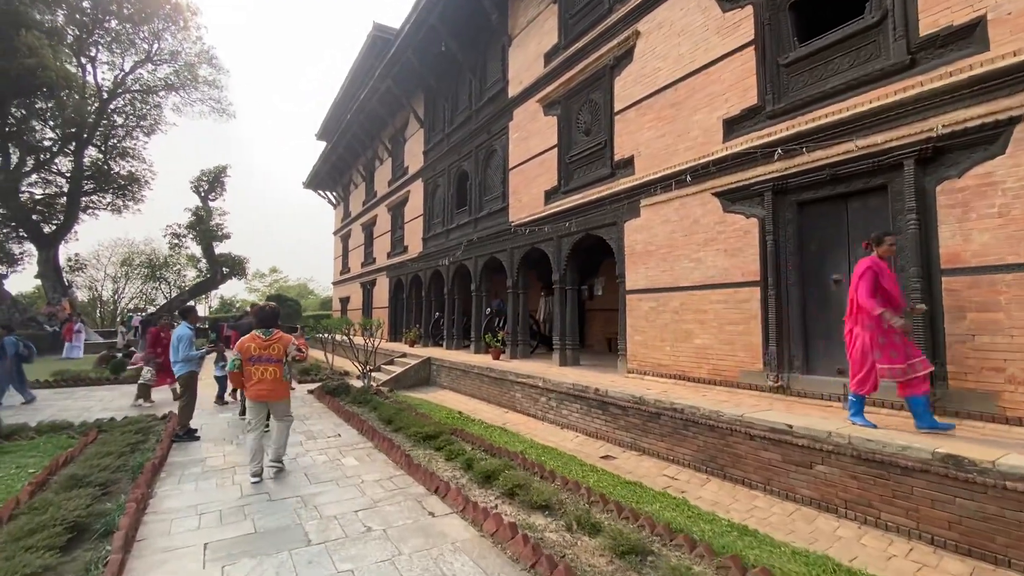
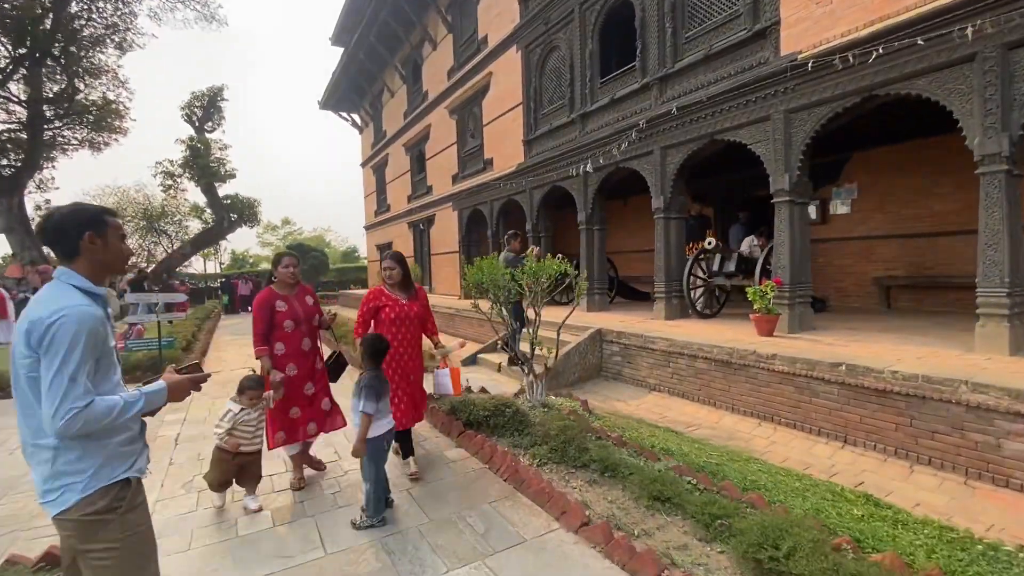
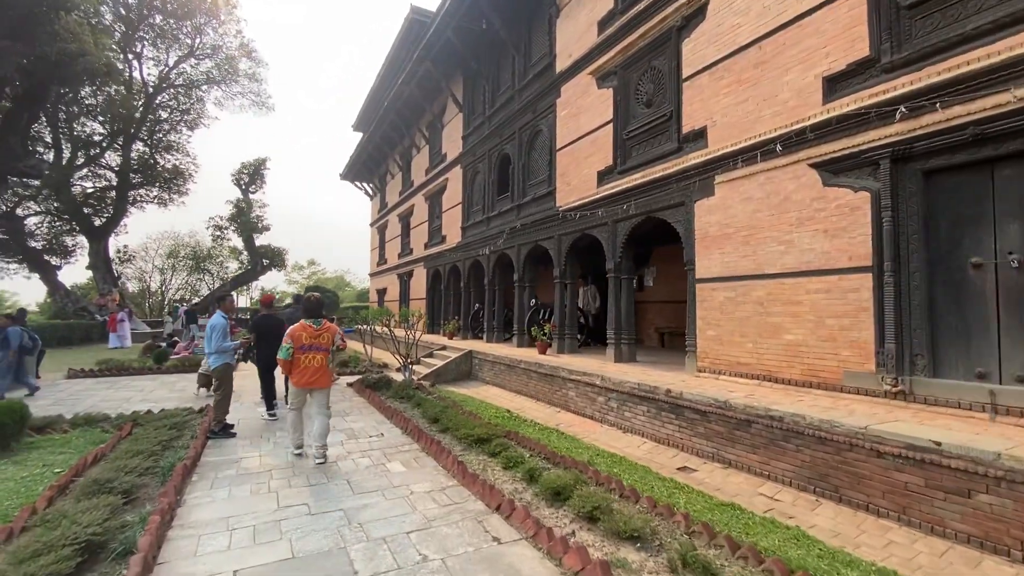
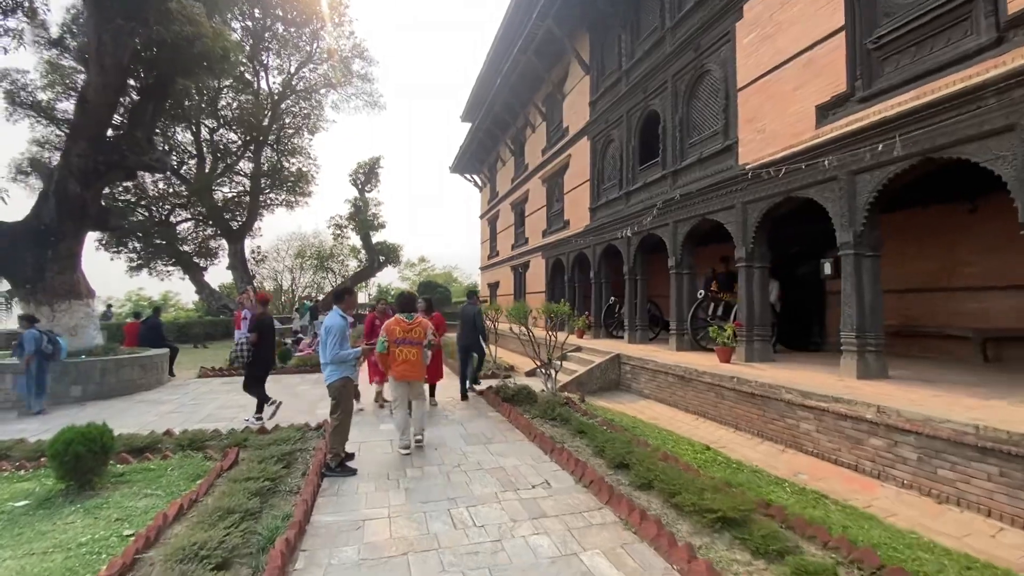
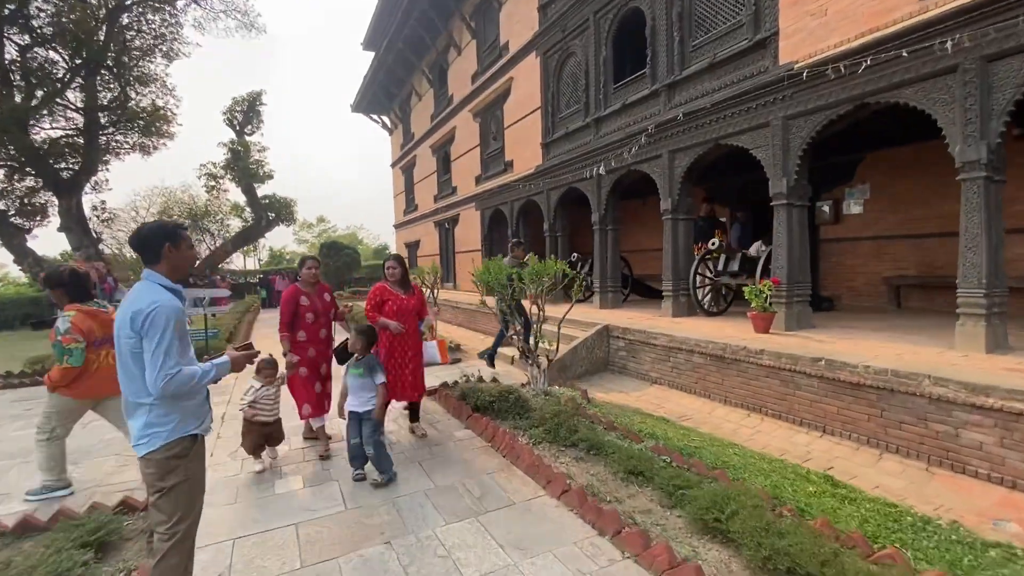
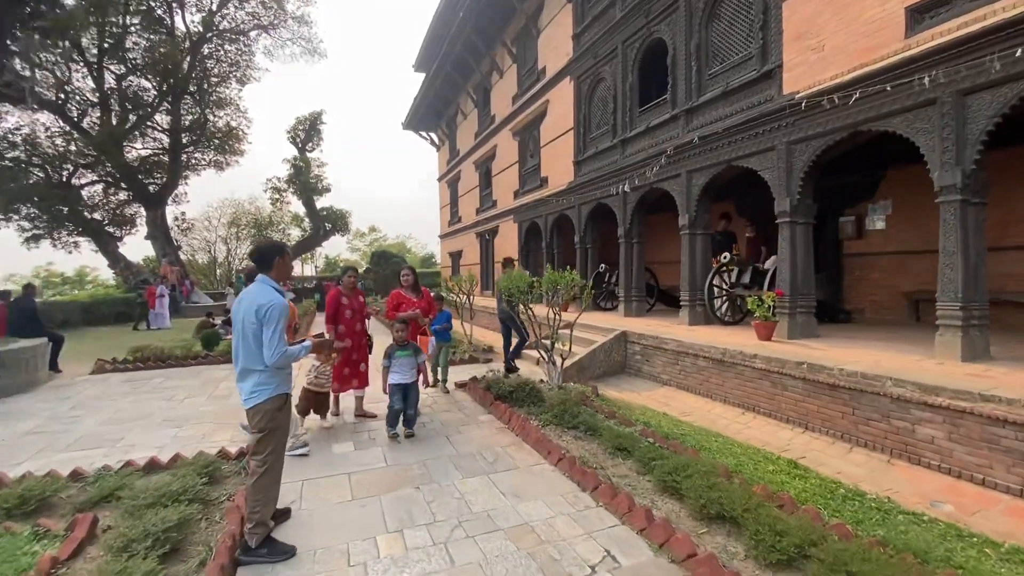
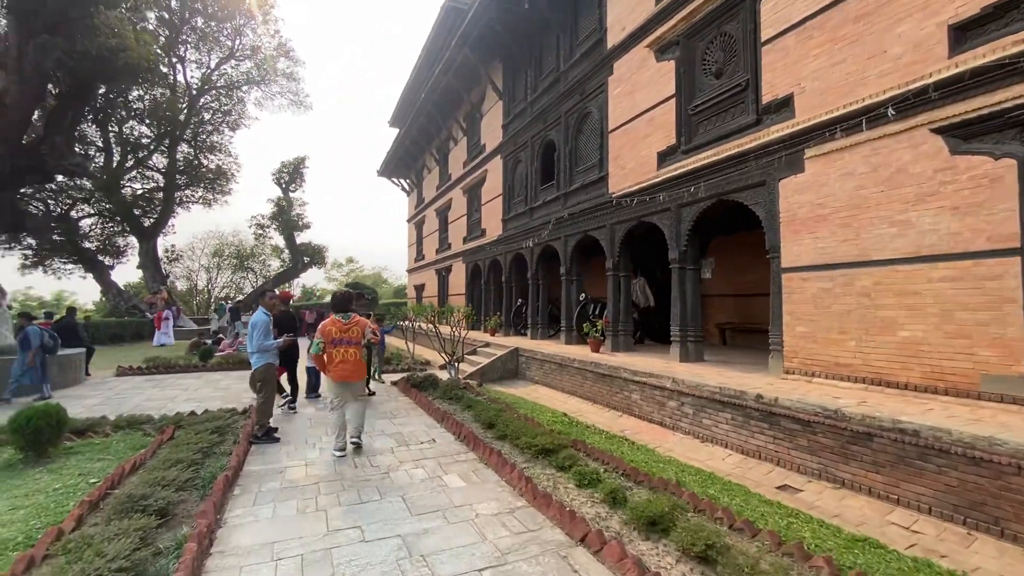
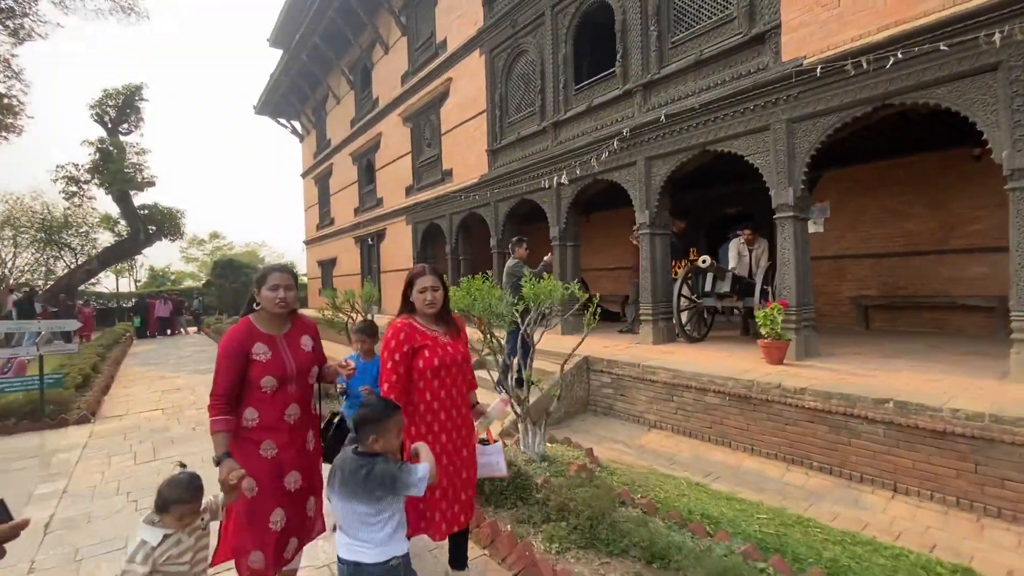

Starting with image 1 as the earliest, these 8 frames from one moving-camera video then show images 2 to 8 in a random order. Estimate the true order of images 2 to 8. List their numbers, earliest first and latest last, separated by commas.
3, 7, 4, 6, 5, 2, 8
